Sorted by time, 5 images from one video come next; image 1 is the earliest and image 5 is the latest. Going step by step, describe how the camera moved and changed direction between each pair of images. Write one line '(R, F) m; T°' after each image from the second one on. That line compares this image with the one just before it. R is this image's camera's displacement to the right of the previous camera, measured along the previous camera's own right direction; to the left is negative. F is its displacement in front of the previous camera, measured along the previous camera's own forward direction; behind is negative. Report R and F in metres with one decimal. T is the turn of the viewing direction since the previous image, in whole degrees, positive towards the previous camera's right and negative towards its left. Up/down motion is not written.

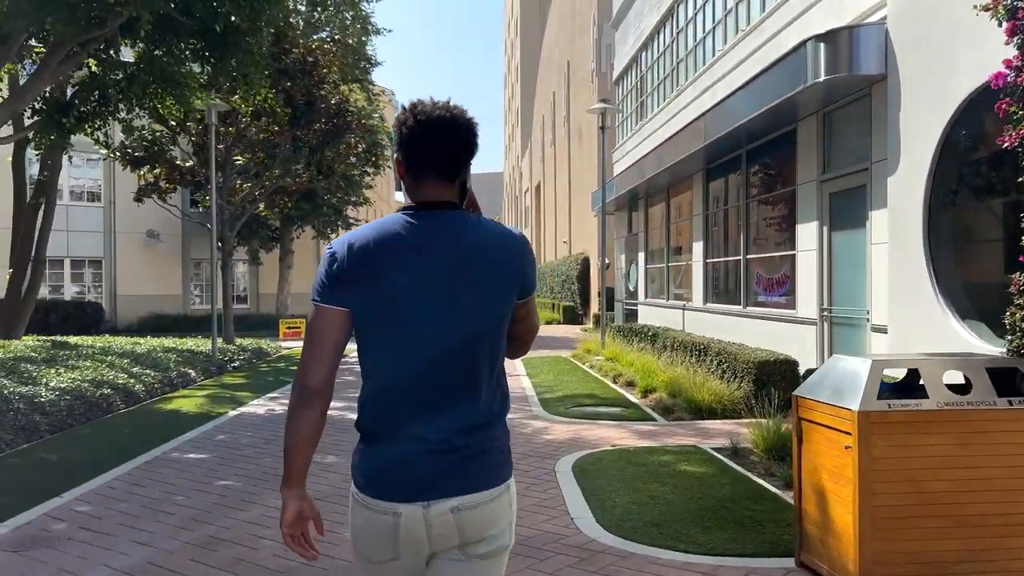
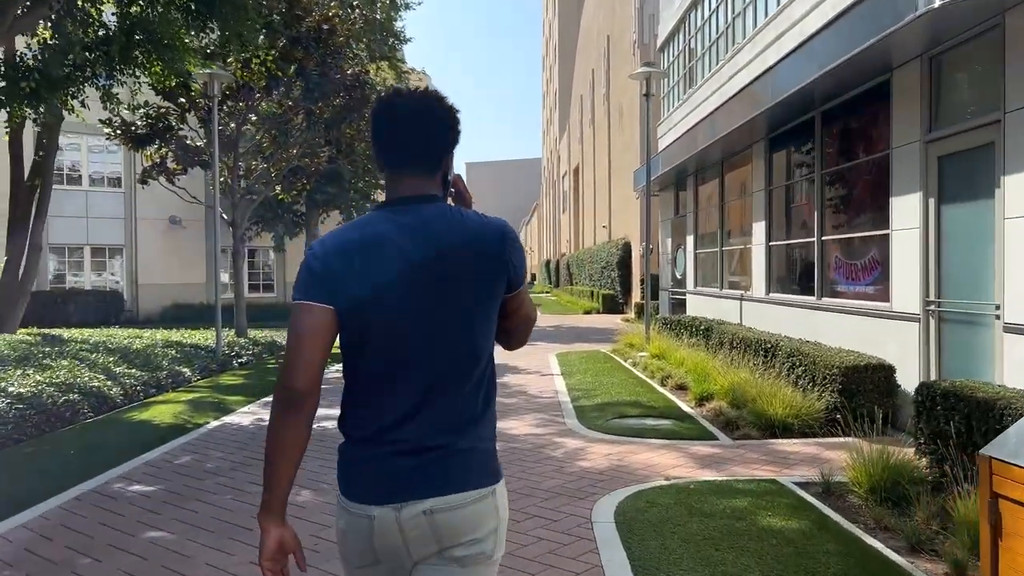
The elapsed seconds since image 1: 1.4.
(+0.1, +1.7) m; -3°
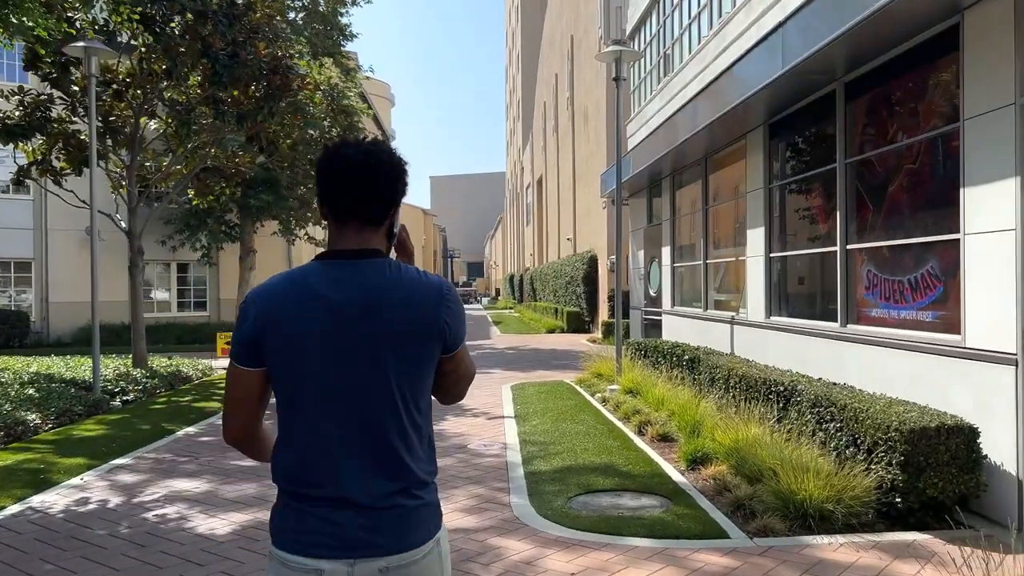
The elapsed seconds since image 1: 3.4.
(+0.3, +2.4) m; +2°
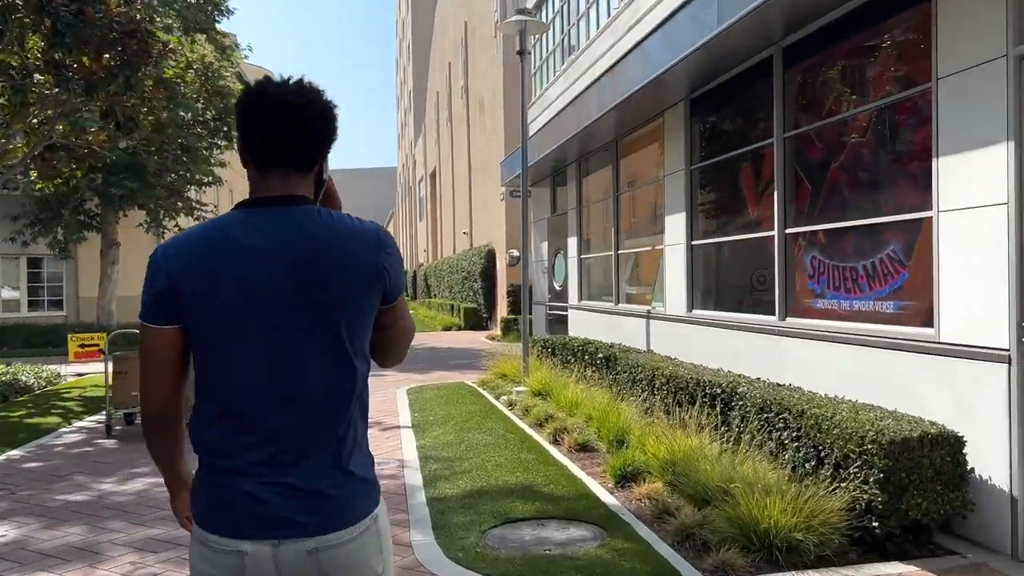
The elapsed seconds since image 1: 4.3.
(0.0, +1.1) m; +8°
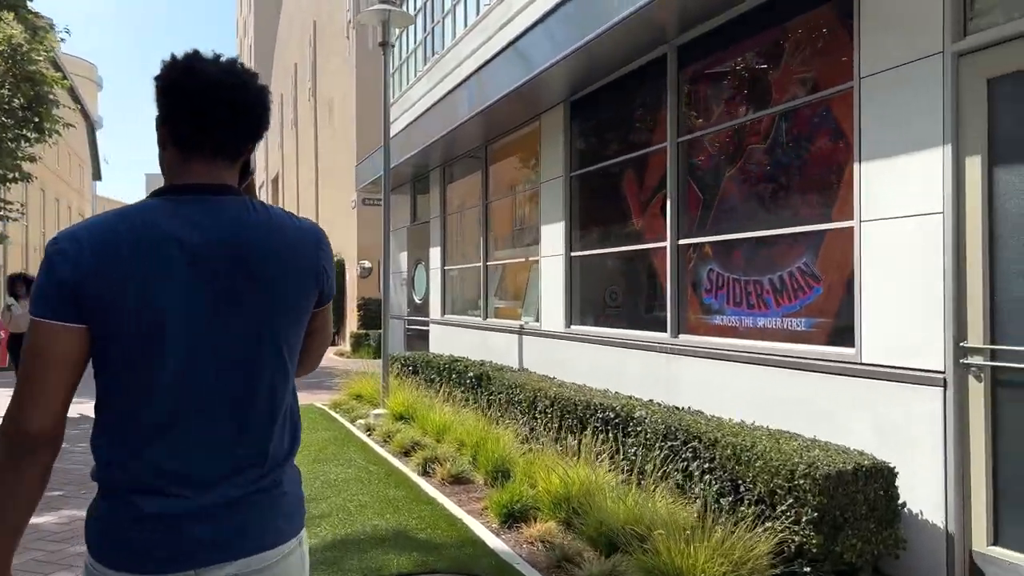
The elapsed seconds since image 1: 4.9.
(-0.2, +0.8) m; +11°
